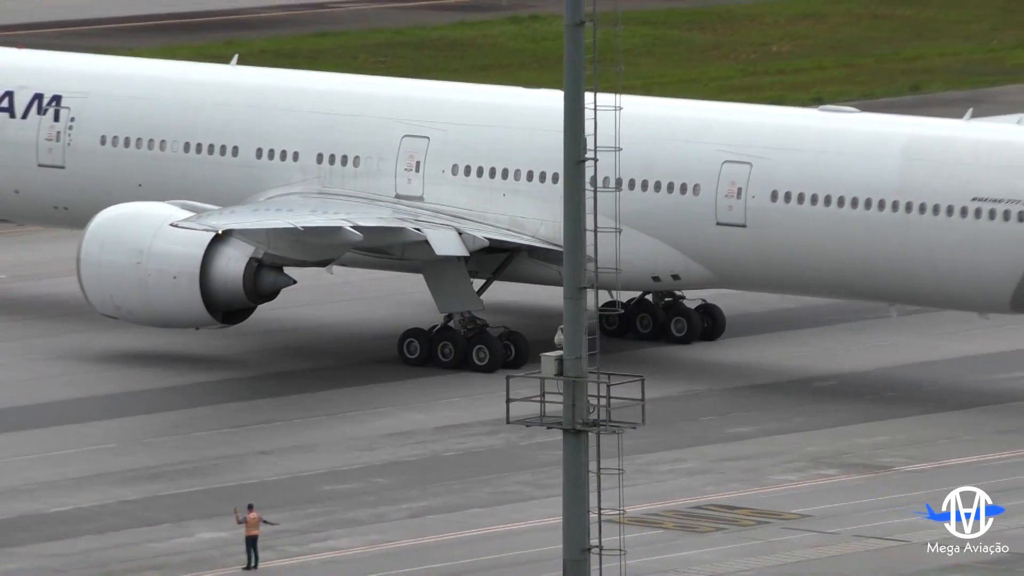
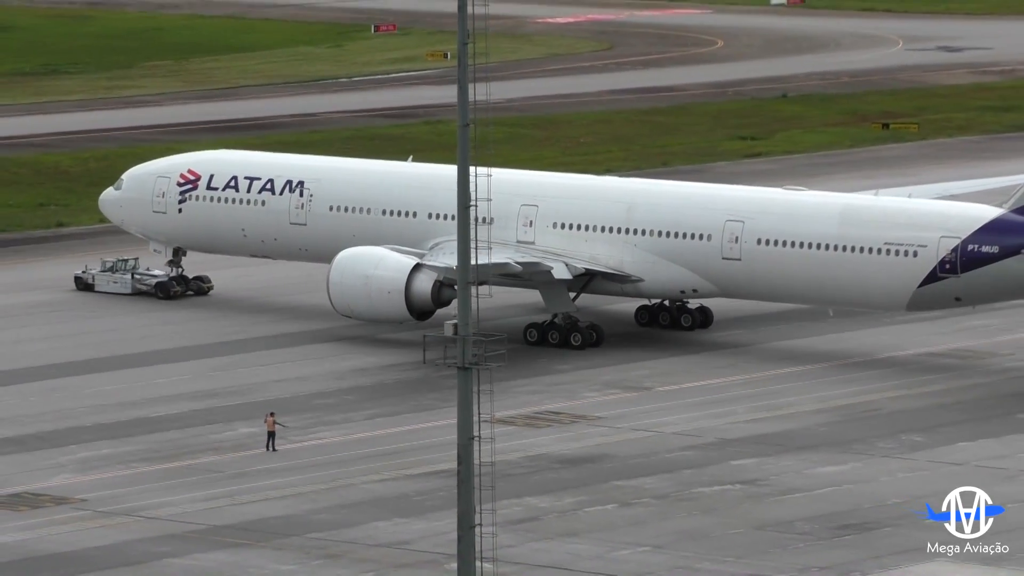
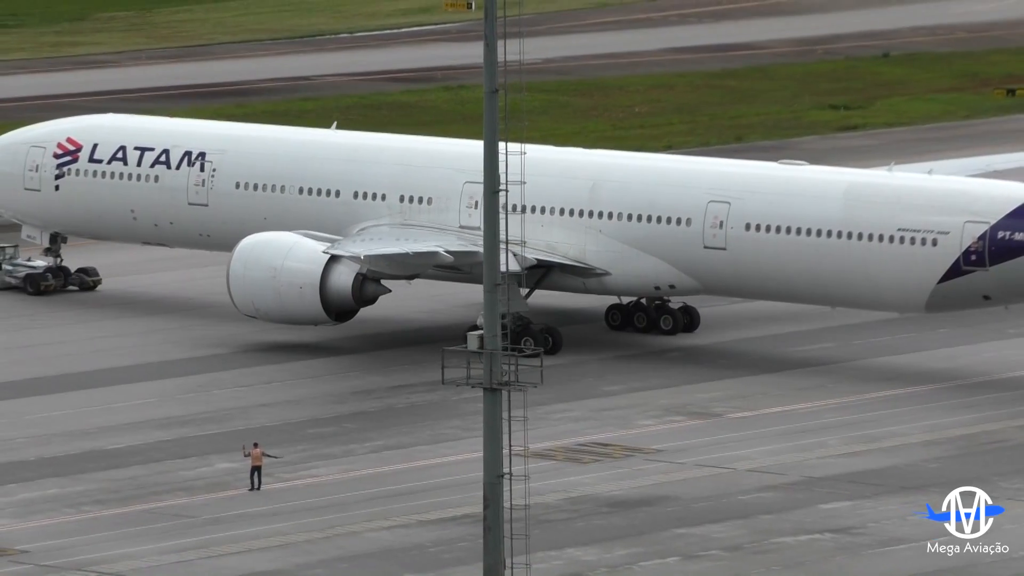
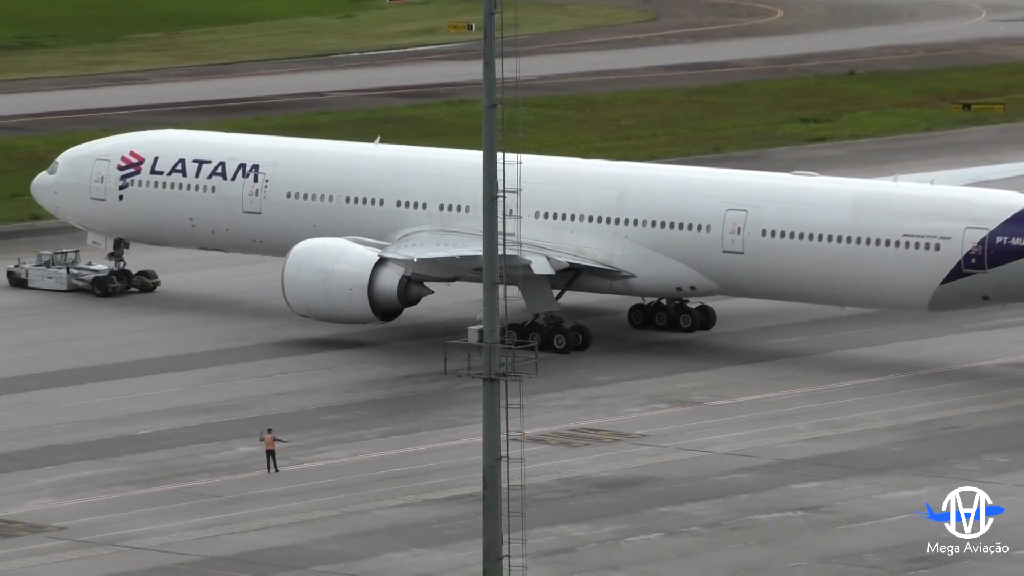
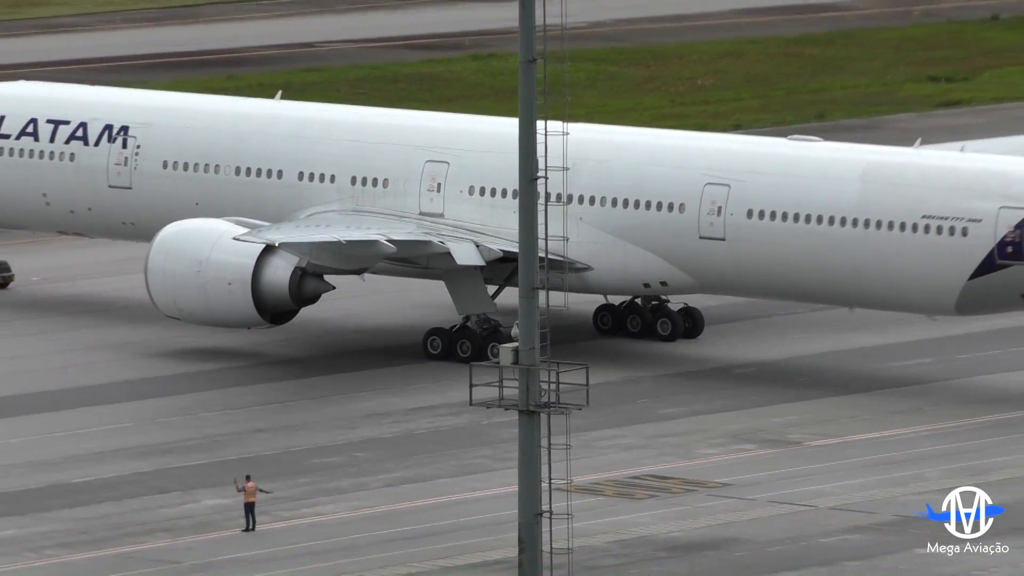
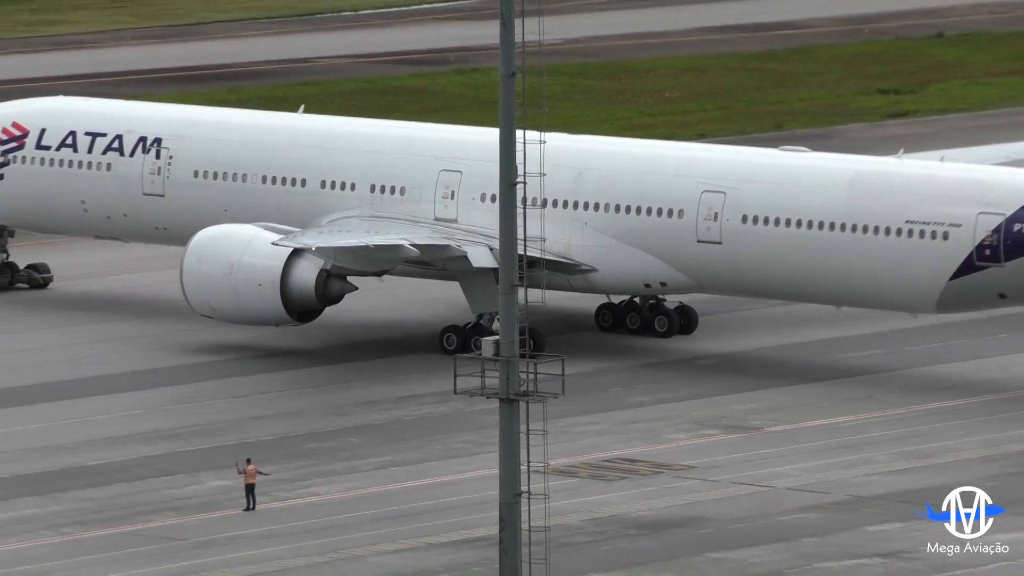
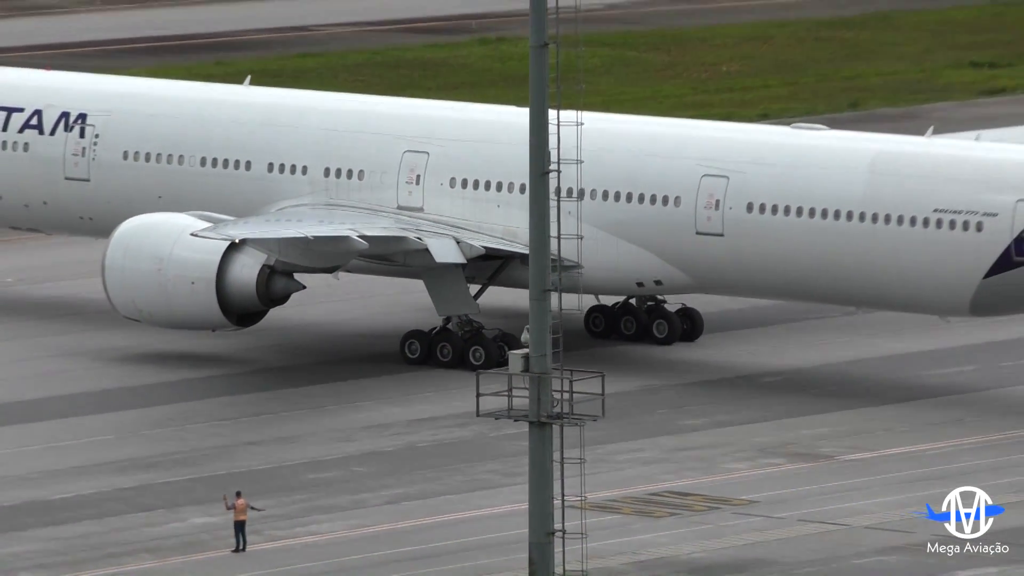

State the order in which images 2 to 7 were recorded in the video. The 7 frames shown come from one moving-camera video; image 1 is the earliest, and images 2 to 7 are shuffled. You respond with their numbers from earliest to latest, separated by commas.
7, 5, 6, 3, 4, 2
